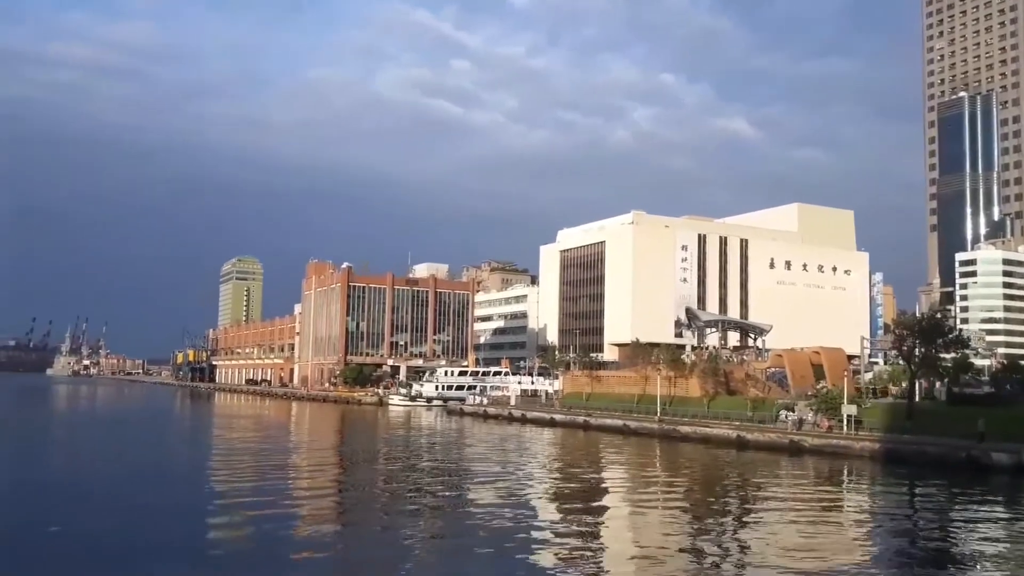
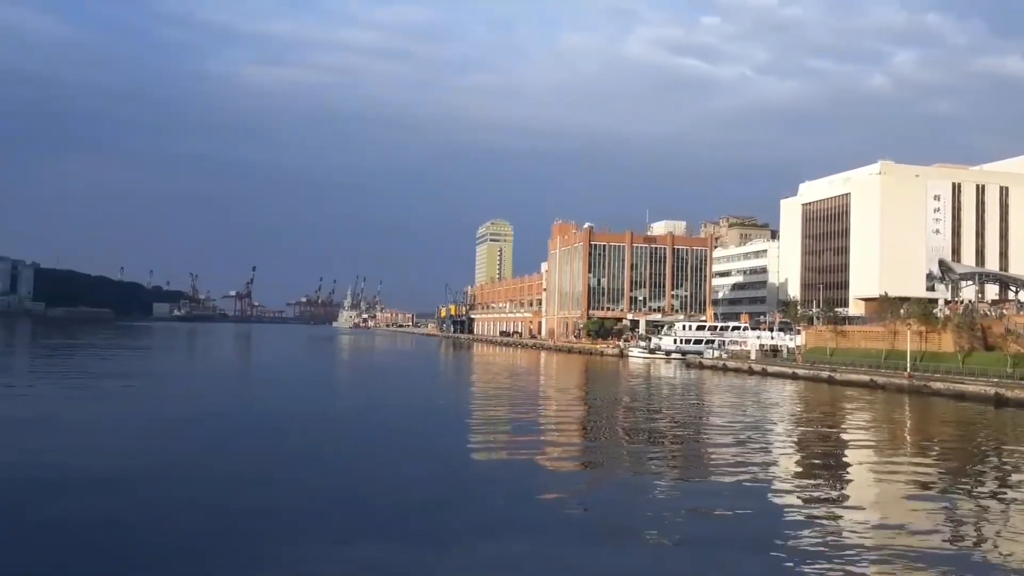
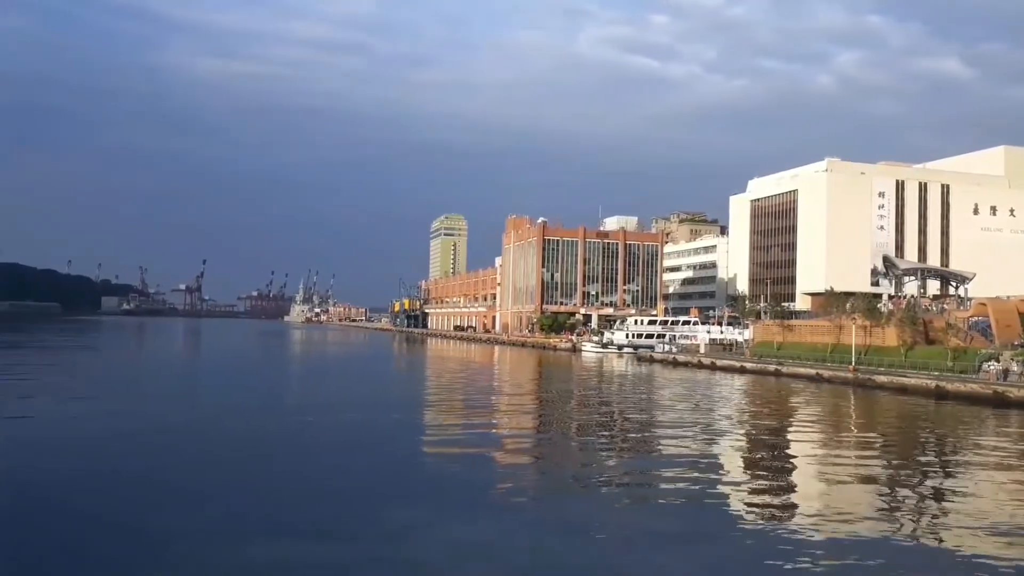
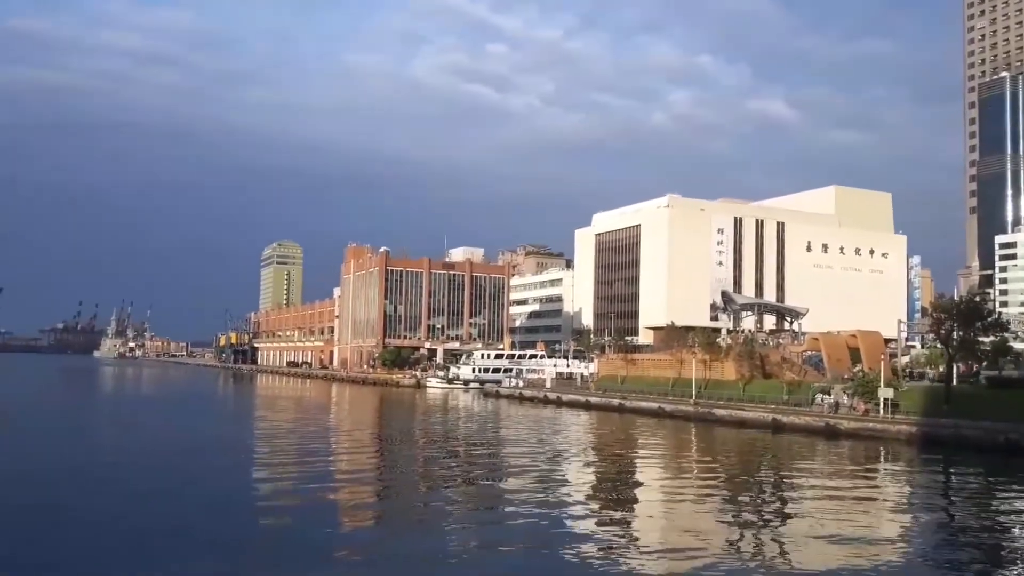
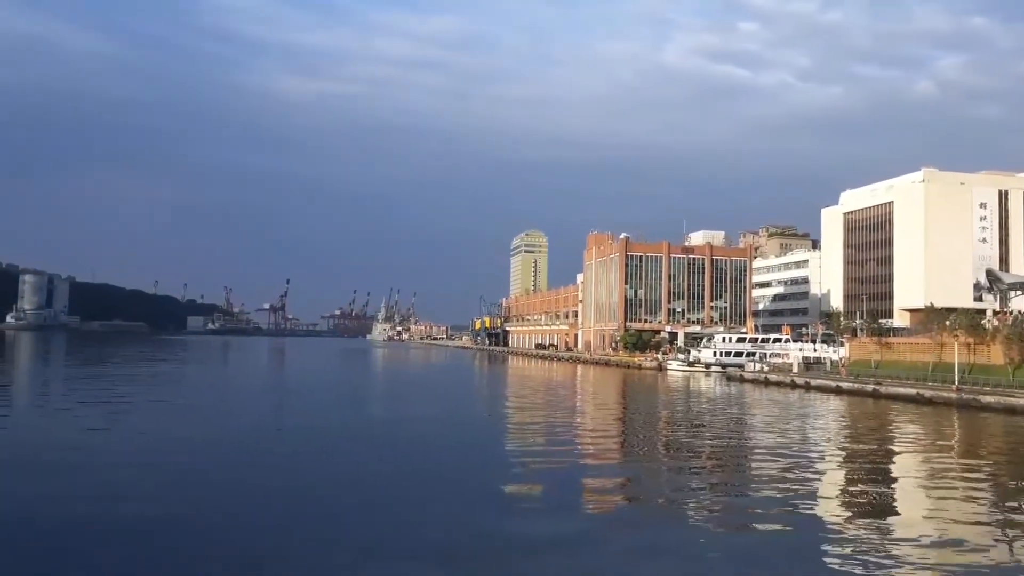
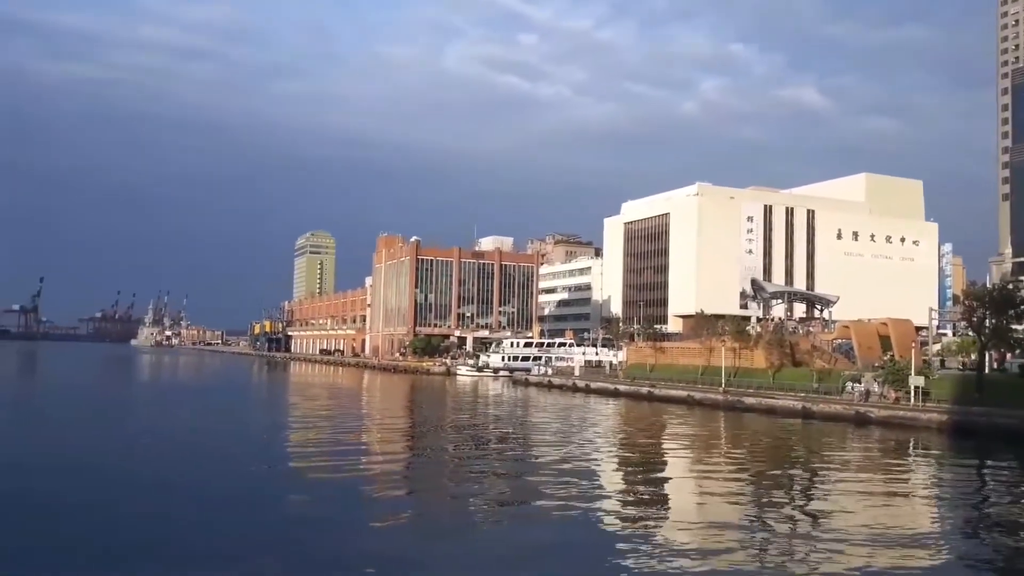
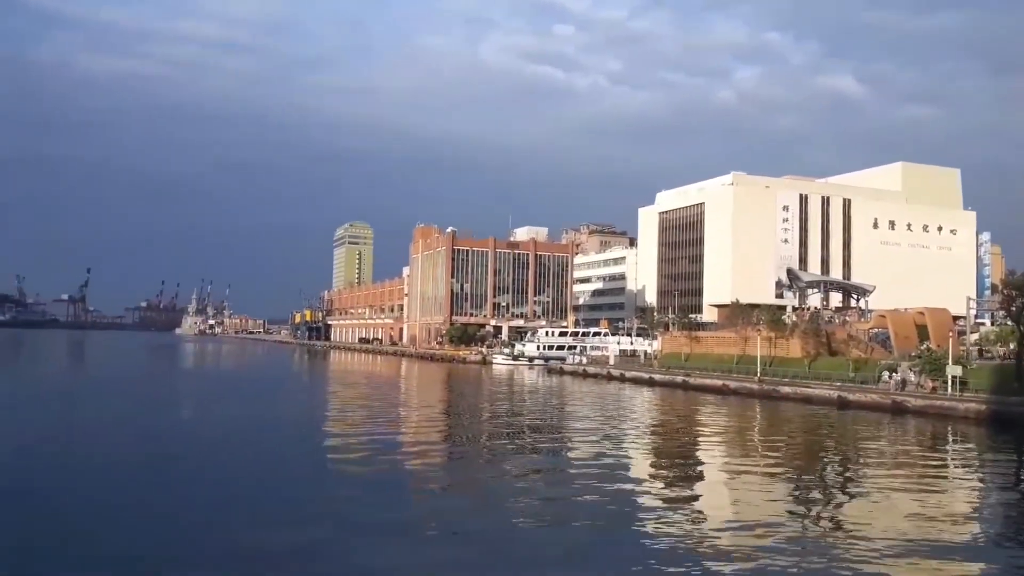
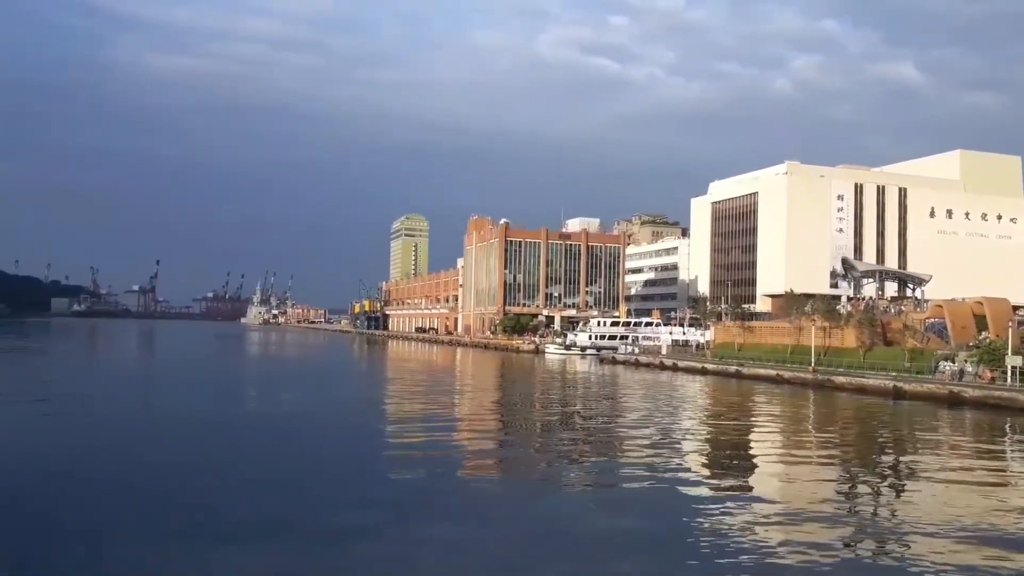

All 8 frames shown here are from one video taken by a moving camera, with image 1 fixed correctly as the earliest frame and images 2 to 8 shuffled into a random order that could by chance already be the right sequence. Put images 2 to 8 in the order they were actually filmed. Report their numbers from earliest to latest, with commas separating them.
4, 6, 7, 8, 3, 2, 5
